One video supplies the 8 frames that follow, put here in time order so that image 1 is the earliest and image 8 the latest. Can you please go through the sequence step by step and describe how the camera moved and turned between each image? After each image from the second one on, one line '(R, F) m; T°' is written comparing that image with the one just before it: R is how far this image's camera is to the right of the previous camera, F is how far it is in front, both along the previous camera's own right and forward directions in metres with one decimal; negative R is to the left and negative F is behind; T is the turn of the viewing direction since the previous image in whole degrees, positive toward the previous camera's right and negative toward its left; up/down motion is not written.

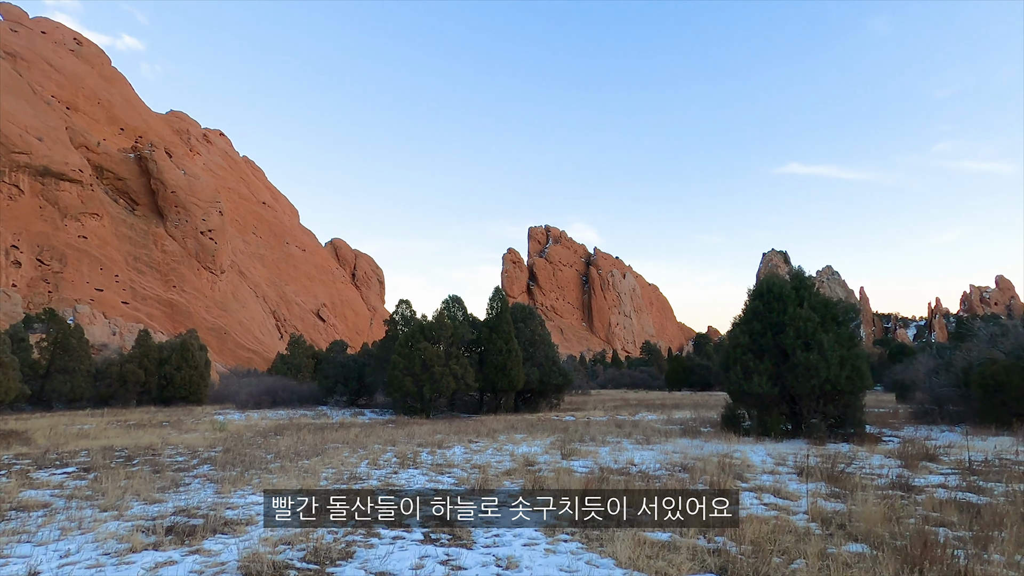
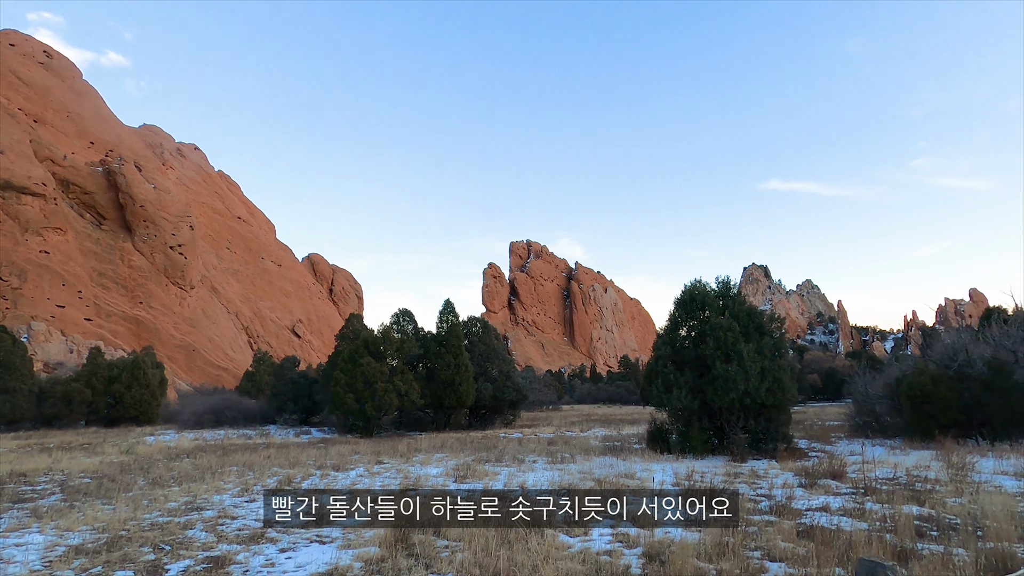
(+1.8, +0.8) m; +2°
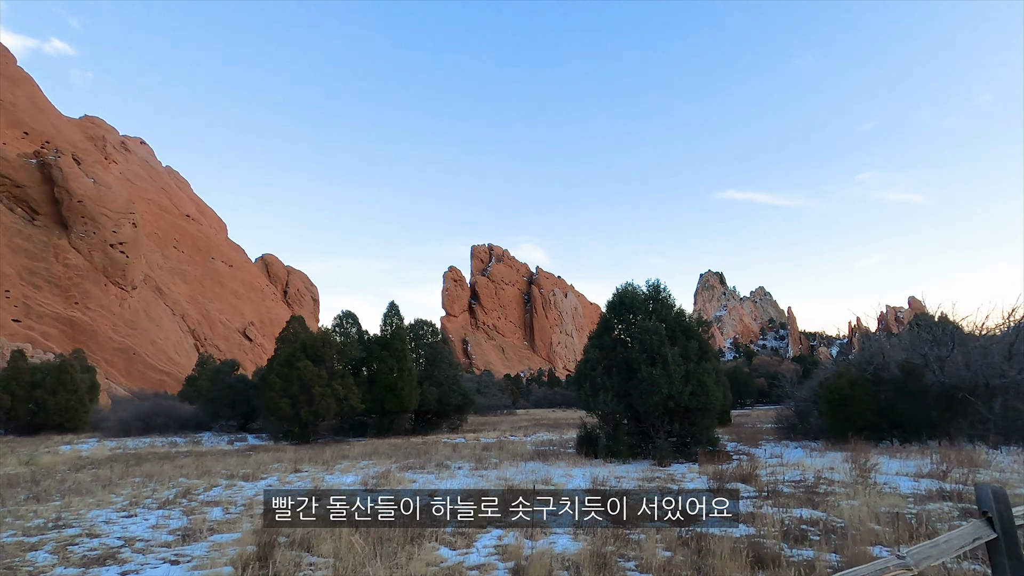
(+0.8, +0.3) m; +4°
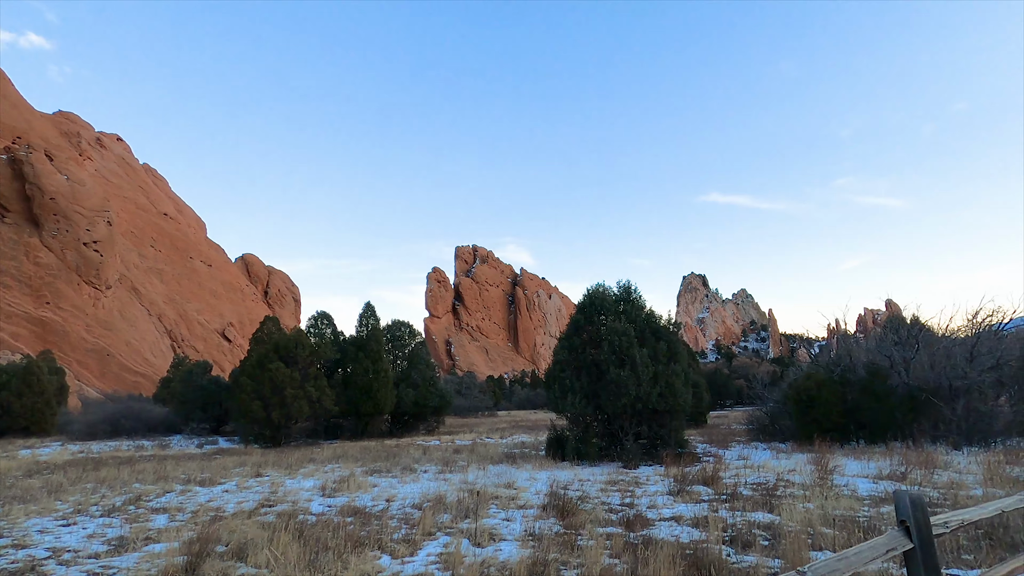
(+0.4, +0.2) m; +2°
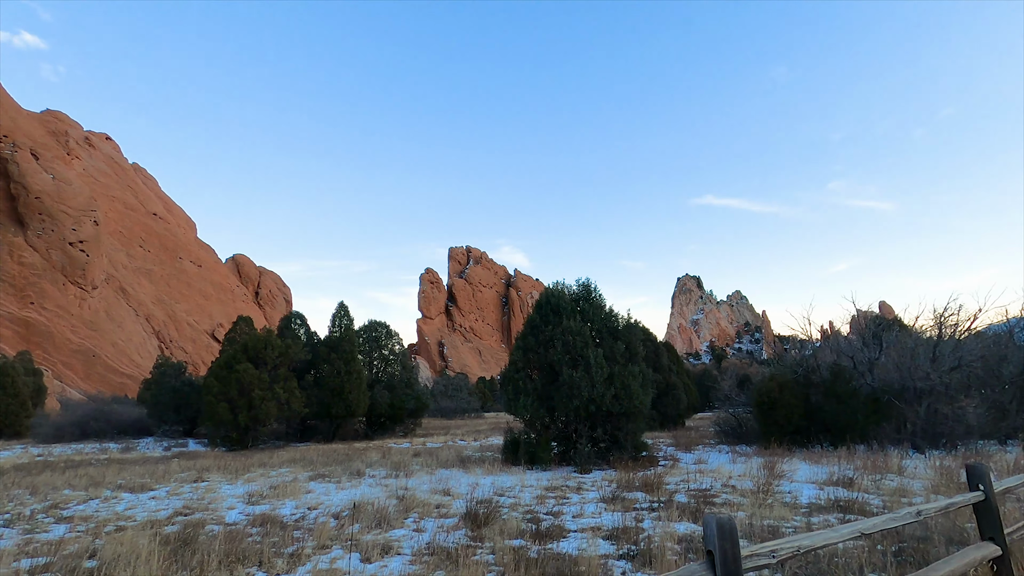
(+1.0, +0.4) m; +1°
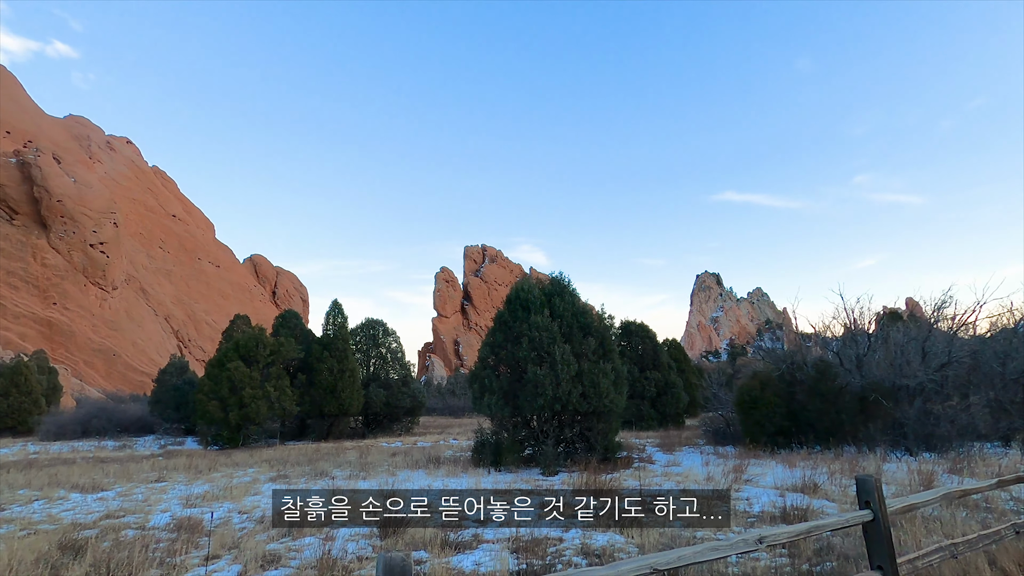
(+1.1, +0.5) m; -2°
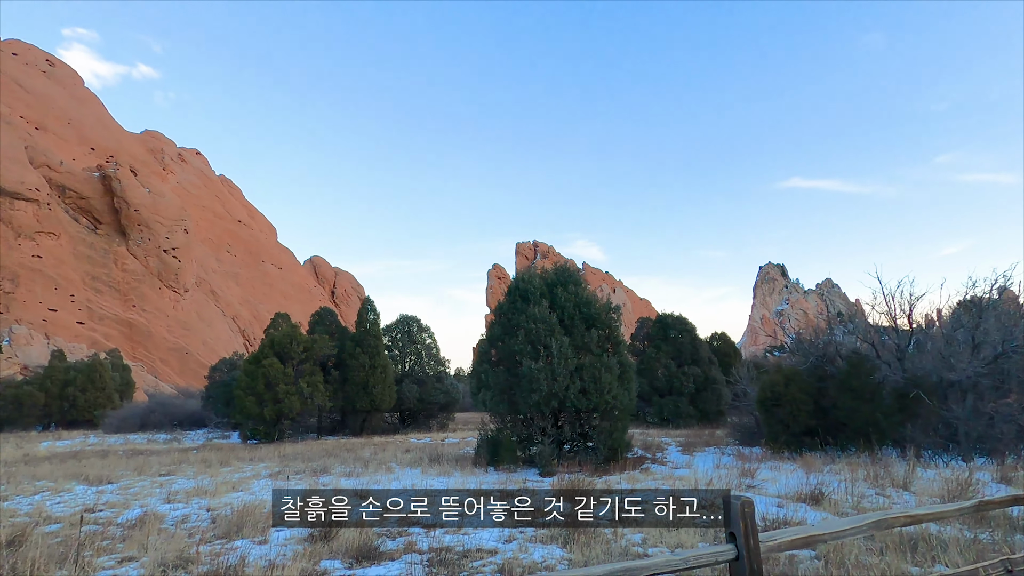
(+1.2, +0.7) m; -6°
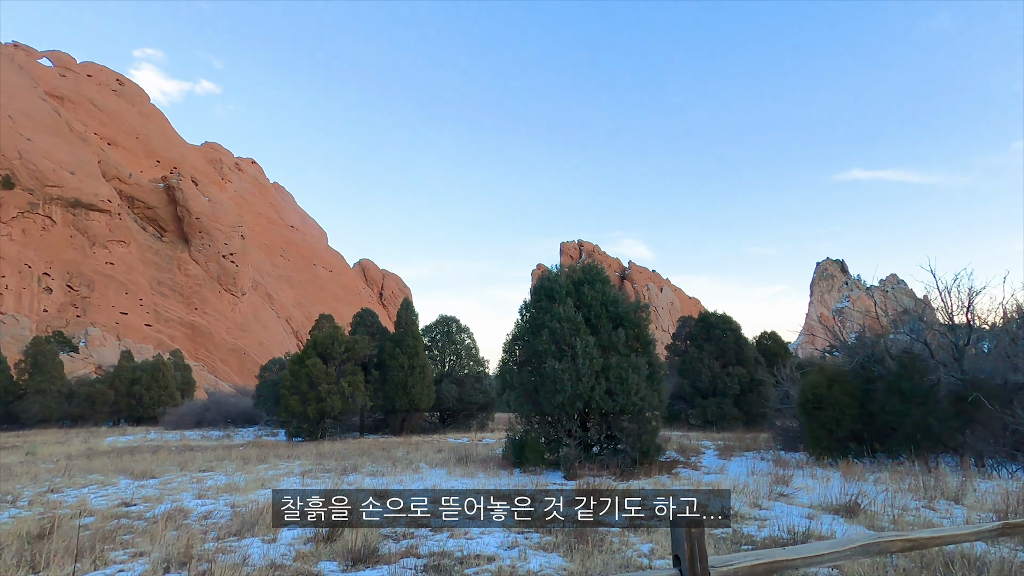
(+0.4, +0.2) m; -5°
